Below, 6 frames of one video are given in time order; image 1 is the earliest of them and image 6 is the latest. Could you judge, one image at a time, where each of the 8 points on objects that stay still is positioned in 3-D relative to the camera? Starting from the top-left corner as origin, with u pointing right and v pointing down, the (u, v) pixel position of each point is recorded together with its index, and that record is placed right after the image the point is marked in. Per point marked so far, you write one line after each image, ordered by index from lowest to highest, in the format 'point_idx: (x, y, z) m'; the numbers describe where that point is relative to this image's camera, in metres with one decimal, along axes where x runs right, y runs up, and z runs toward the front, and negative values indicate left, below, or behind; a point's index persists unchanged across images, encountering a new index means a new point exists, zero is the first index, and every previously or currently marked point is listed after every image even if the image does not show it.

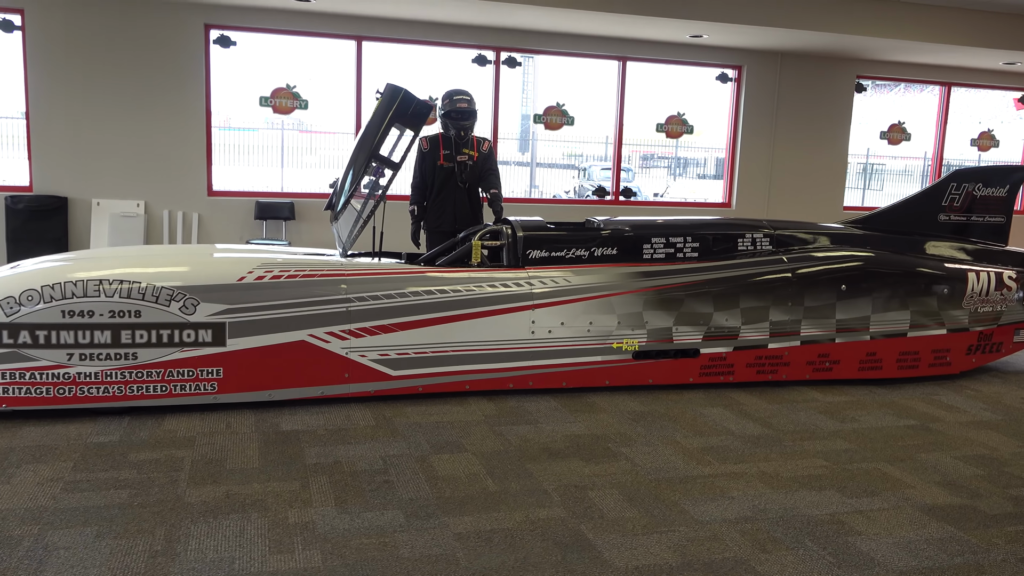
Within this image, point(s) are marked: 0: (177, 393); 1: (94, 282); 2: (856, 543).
0: (-1.2, -0.4, +2.9) m
1: (-1.4, 0.0, +2.8) m
2: (+0.9, -0.6, +2.1) m
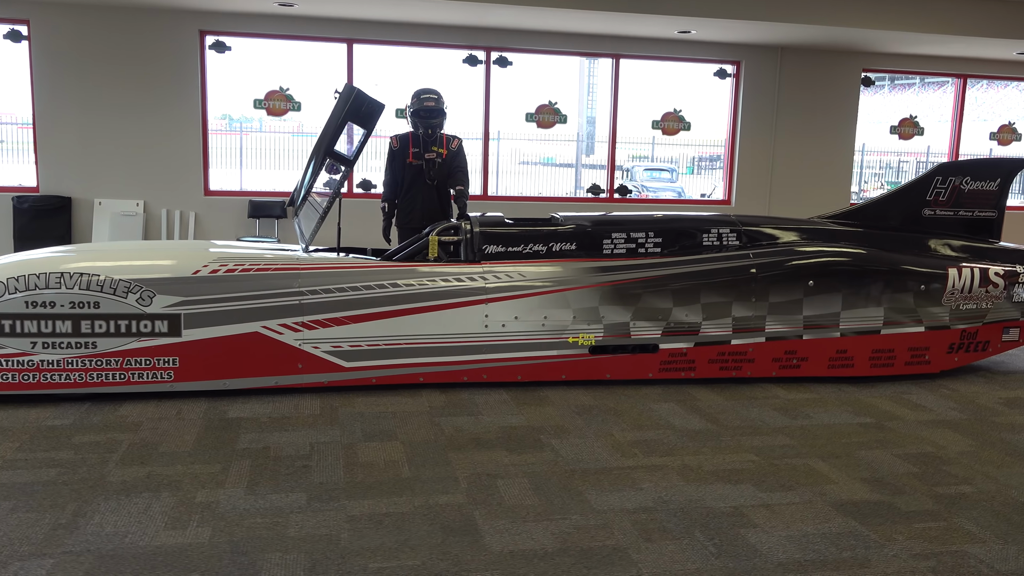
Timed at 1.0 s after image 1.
0: (-1.4, -0.3, +3.1) m
1: (-1.6, 0.0, +3.0) m
2: (+0.6, -0.6, +2.1) m
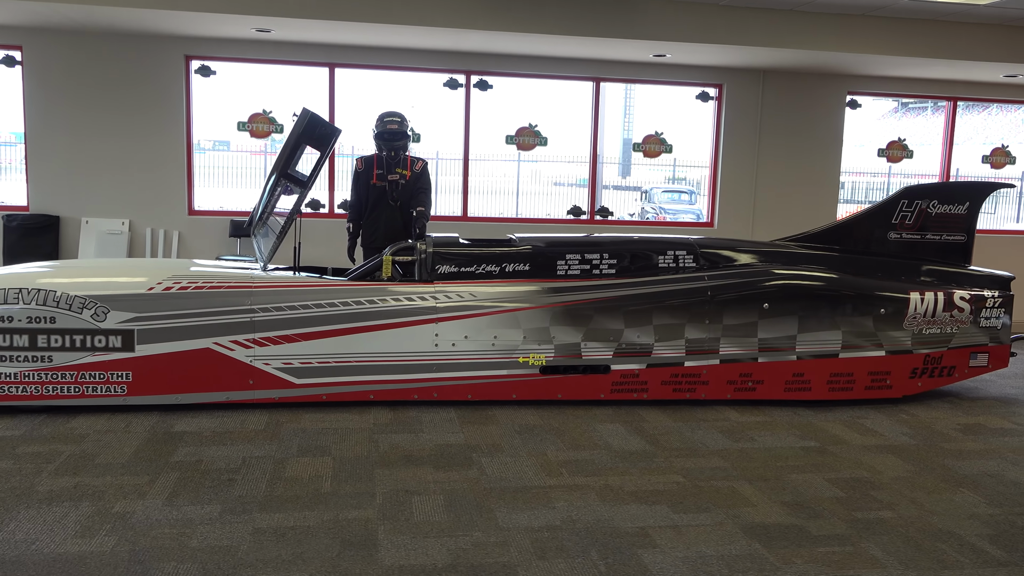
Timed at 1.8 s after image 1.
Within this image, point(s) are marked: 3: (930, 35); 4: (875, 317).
0: (-1.6, -0.4, +3.2) m
1: (-1.8, 0.0, +3.1) m
2: (+0.3, -0.7, +2.1) m
3: (+2.6, +1.6, +5.4) m
4: (+1.6, -0.1, +3.6) m
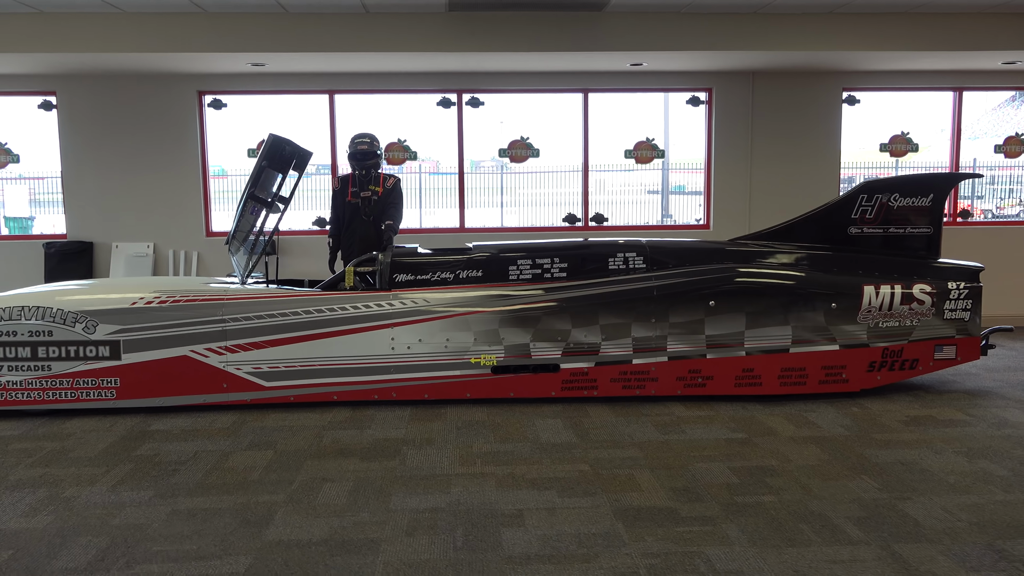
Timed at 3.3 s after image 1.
0: (-1.8, -0.5, +3.6) m
1: (-2.0, -0.1, +3.5) m
2: (0.0, -0.7, +2.3) m
3: (+2.5, +1.6, +5.3) m
4: (+1.4, -0.1, +3.7) m
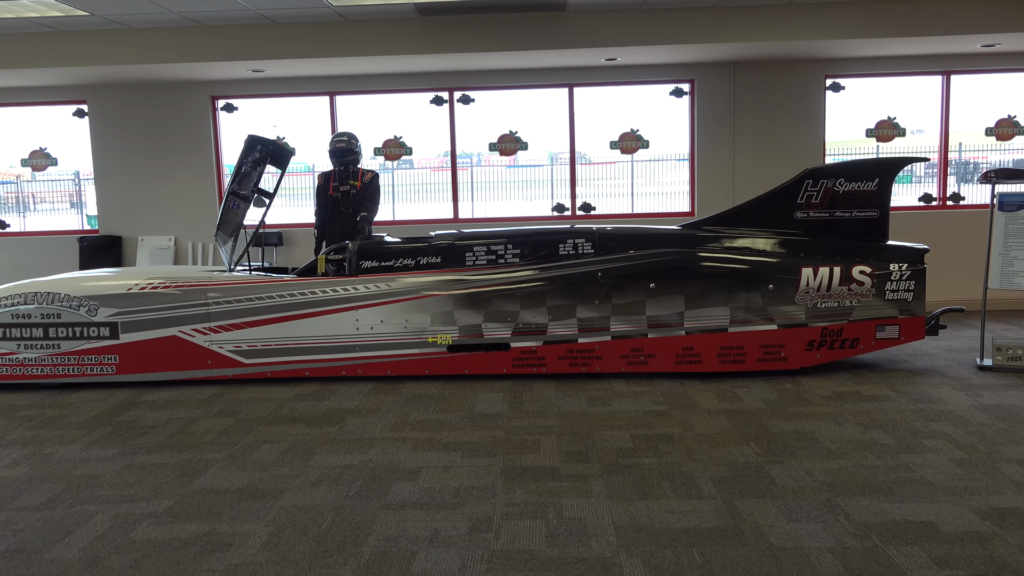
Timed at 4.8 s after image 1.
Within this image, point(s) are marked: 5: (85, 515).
0: (-2.0, -0.4, +4.0) m
1: (-2.3, 0.0, +4.0) m
2: (-0.4, -0.6, +2.6) m
3: (+2.4, +1.7, +5.4) m
4: (+1.1, 0.0, +3.8) m
5: (-1.2, -0.7, +2.4) m
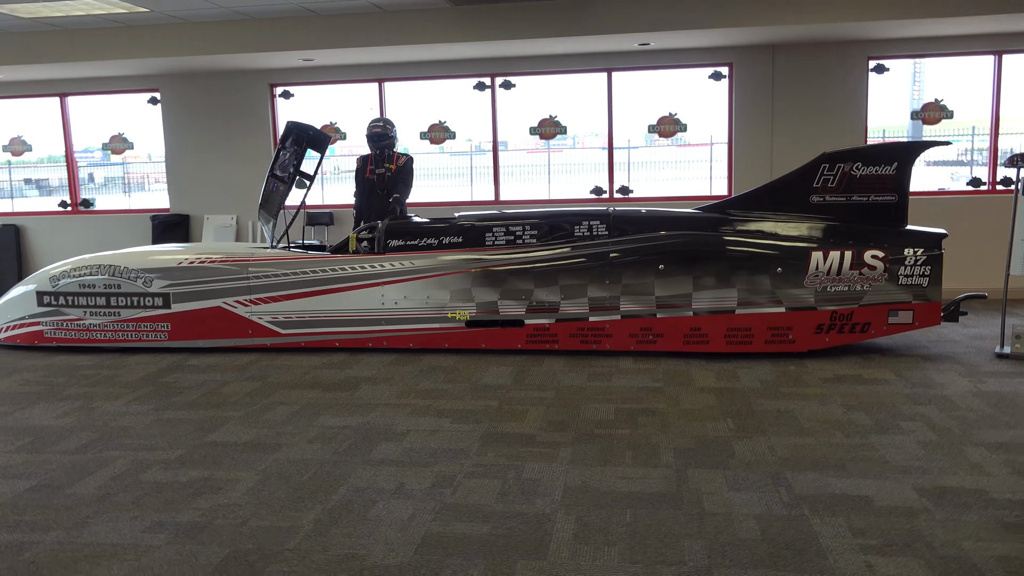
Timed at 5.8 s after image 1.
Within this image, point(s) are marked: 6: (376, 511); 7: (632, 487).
0: (-1.9, -0.3, +4.4) m
1: (-2.2, +0.1, +4.4) m
2: (-0.4, -0.5, +2.9) m
3: (+2.7, +1.8, +5.2) m
4: (+1.2, +0.1, +3.9) m
5: (-1.3, -0.6, +2.8) m
6: (-0.4, -0.6, +2.3) m
7: (+0.3, -0.6, +2.4) m
